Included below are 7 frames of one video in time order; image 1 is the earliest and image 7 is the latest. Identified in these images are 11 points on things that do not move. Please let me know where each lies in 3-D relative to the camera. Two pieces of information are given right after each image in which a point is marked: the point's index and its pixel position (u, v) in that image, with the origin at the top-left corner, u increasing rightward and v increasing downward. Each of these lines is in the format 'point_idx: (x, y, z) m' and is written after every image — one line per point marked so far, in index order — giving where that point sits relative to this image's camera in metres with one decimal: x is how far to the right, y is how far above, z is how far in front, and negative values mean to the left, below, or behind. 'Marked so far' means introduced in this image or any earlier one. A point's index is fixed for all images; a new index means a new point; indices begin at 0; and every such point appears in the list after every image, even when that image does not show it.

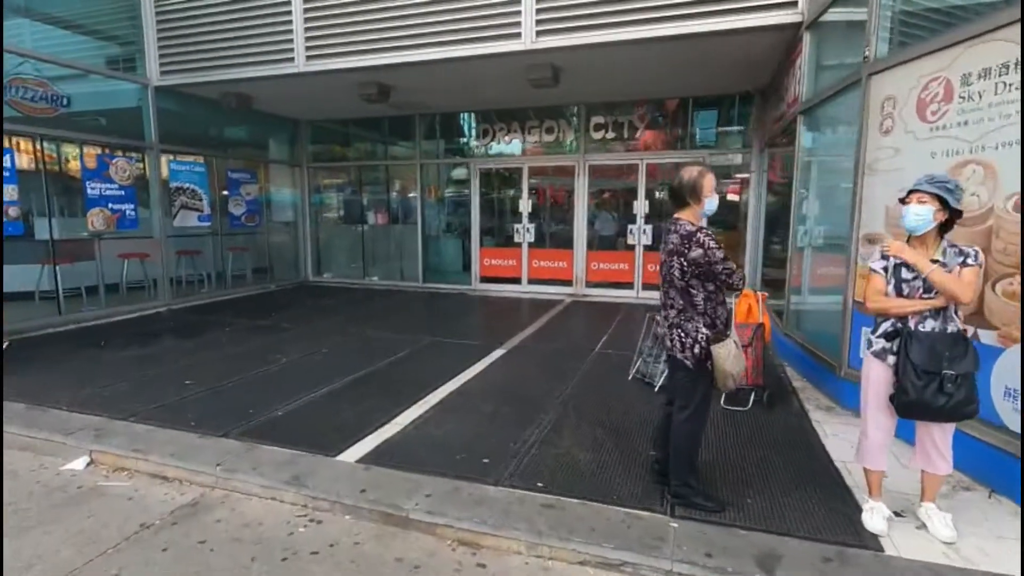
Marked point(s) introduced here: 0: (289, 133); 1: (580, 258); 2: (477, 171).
0: (-5.1, +3.5, +12.2) m
1: (+1.3, +0.6, +10.4) m
2: (-0.7, +2.4, +11.0) m
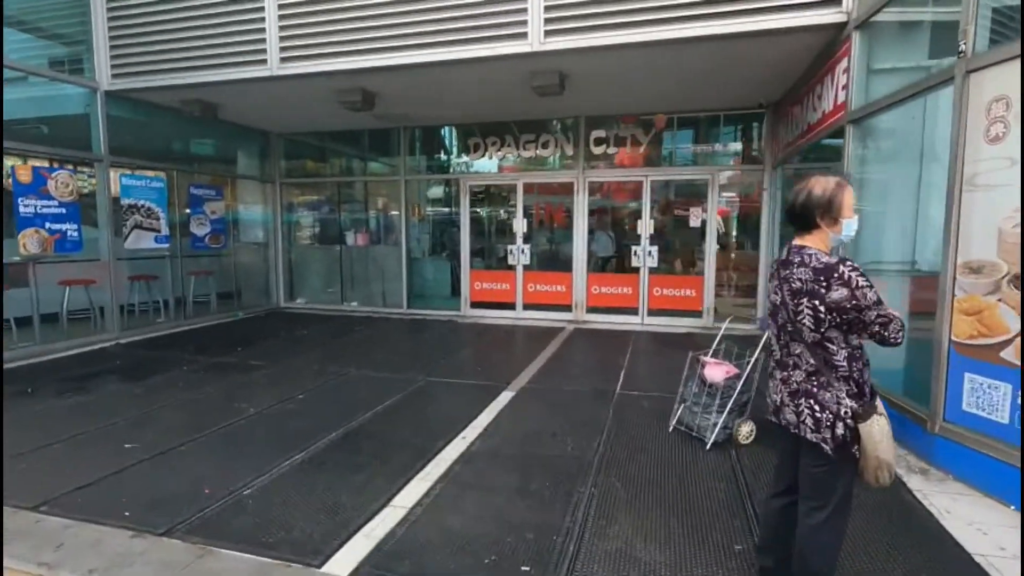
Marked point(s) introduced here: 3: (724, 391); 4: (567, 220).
0: (-5.3, +3.0, +11.2) m
1: (+1.2, +0.1, +9.6) m
2: (-0.9, +1.9, +10.2) m
3: (+1.6, -0.8, +4.1) m
4: (+1.0, +1.2, +9.7) m
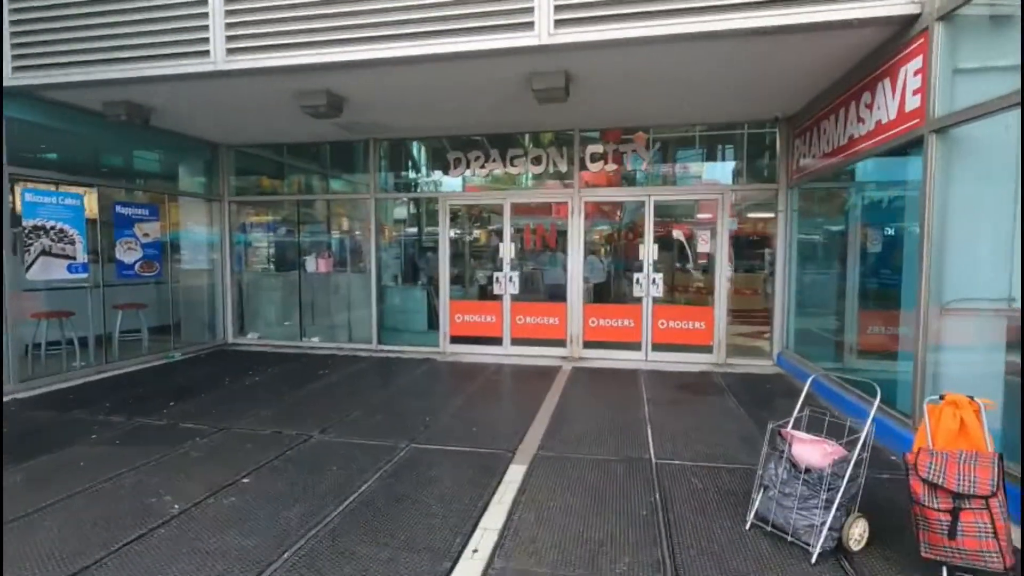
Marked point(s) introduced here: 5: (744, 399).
0: (-5.6, +2.4, +9.8) m
1: (+1.0, -0.4, +8.6) m
2: (-1.2, +1.4, +9.1) m
3: (+1.8, -1.1, +3.0) m
4: (+0.8, +0.7, +8.7) m
5: (+2.7, -1.3, +6.3) m
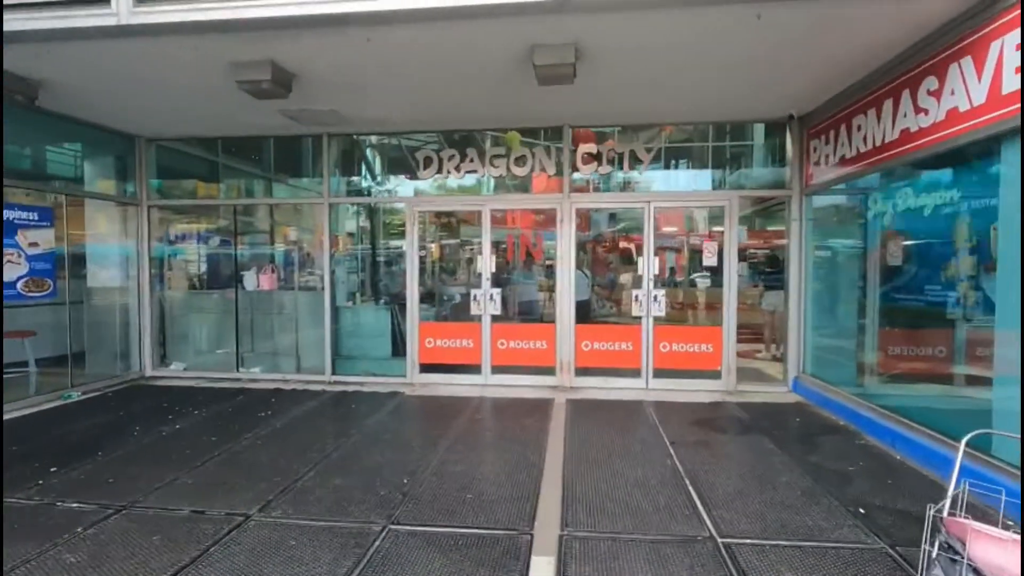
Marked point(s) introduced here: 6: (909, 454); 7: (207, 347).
0: (-6.0, +2.0, +8.1) m
1: (+0.7, -0.7, +7.5) m
2: (-1.5, +1.1, +7.8) m
3: (+2.1, -1.2, +2.0) m
4: (+0.5, +0.4, +7.6) m
5: (+2.7, -1.5, +5.4) m
6: (+3.7, -1.5, +4.9) m
7: (-4.8, -0.9, +8.5) m
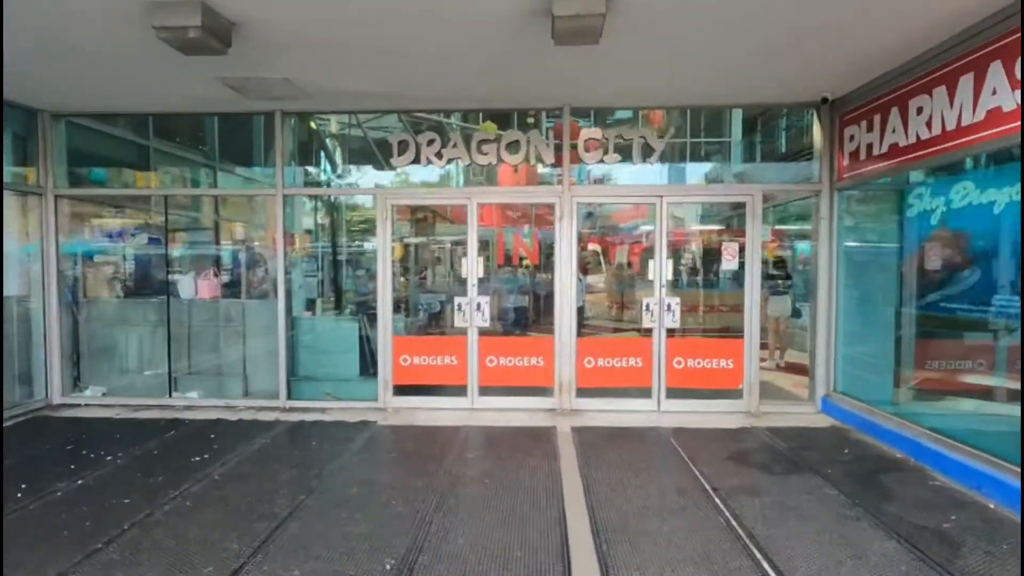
0: (-6.1, +1.9, +6.6) m
1: (+0.6, -0.7, +6.5) m
2: (-1.6, +1.0, +6.7) m
3: (+2.3, -1.3, +1.1) m
4: (+0.4, +0.3, +6.5) m
5: (+2.7, -1.6, +4.5) m
6: (+3.7, -1.6, +4.1) m
7: (-5.0, -1.0, +7.1) m
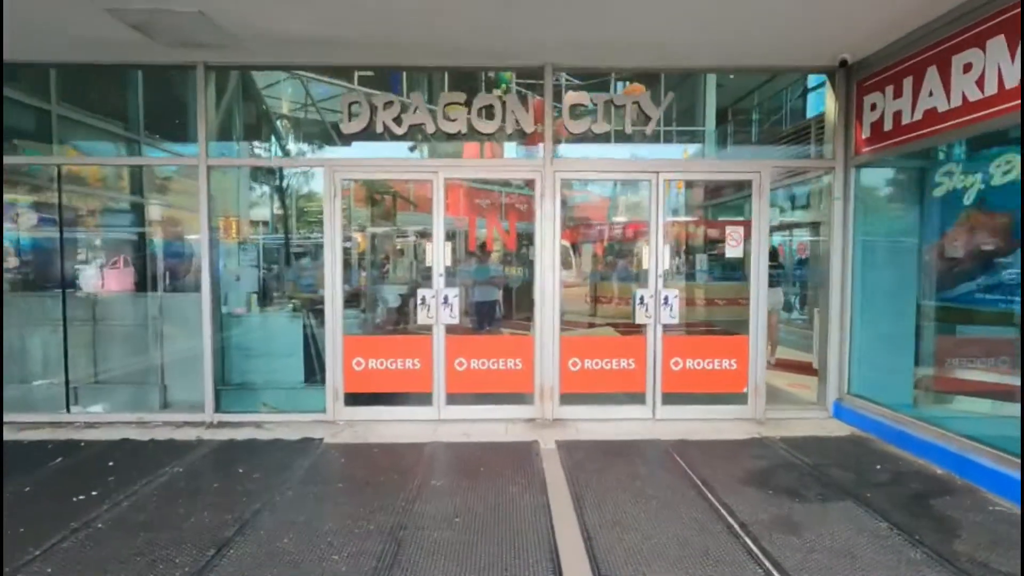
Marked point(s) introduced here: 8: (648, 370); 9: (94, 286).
0: (-6.4, +2.0, +5.3) m
1: (+0.3, -0.7, +5.6) m
2: (-1.9, +1.1, +5.6) m
3: (+2.4, -1.3, +0.4) m
4: (+0.1, +0.4, +5.6) m
5: (+2.6, -1.5, +3.7) m
6: (+3.6, -1.5, +3.5) m
7: (-5.3, -0.9, +5.9) m
8: (+1.4, -0.9, +5.6) m
9: (-4.6, 0.0, +5.8) m
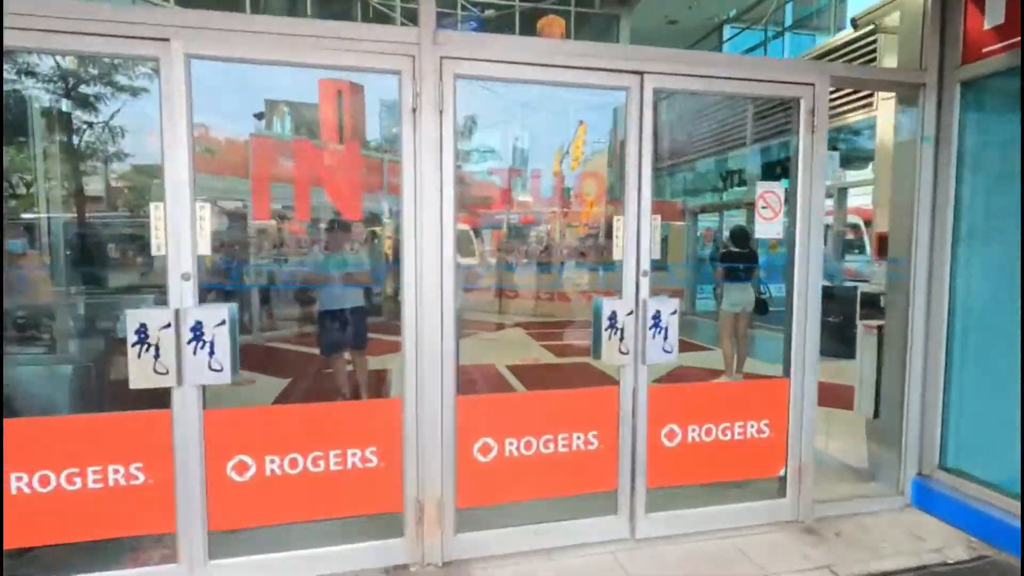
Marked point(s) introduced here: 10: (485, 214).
0: (-7.1, +1.9, +1.2) m
1: (-0.4, -0.7, +2.8) m
2: (-2.7, +1.0, +2.4) m
3: (+2.5, -1.4, -2.0) m
4: (-0.7, +0.3, +2.8) m
5: (+2.1, -1.6, +1.4) m
6: (+3.2, -1.6, +1.3) m
7: (-6.1, -1.1, +2.0) m
8: (+0.6, -0.9, +3.0) m
9: (-5.3, -0.1, +2.1) m
10: (-0.1, +0.5, +2.9) m
